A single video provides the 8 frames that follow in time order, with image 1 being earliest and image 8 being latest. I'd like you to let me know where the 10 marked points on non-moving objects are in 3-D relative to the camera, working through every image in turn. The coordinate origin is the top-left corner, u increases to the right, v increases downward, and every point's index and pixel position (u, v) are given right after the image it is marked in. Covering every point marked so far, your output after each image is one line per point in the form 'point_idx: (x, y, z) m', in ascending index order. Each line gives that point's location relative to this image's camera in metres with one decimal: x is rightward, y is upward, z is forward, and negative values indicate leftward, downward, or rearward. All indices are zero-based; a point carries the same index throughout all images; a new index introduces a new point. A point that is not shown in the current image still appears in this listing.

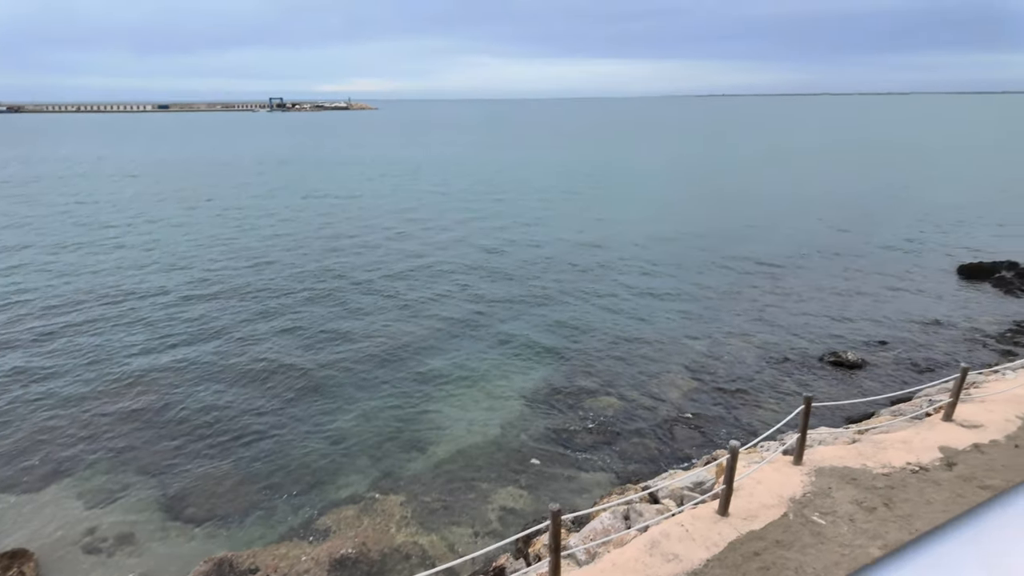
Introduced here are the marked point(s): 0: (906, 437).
0: (+8.3, -3.0, +12.5) m
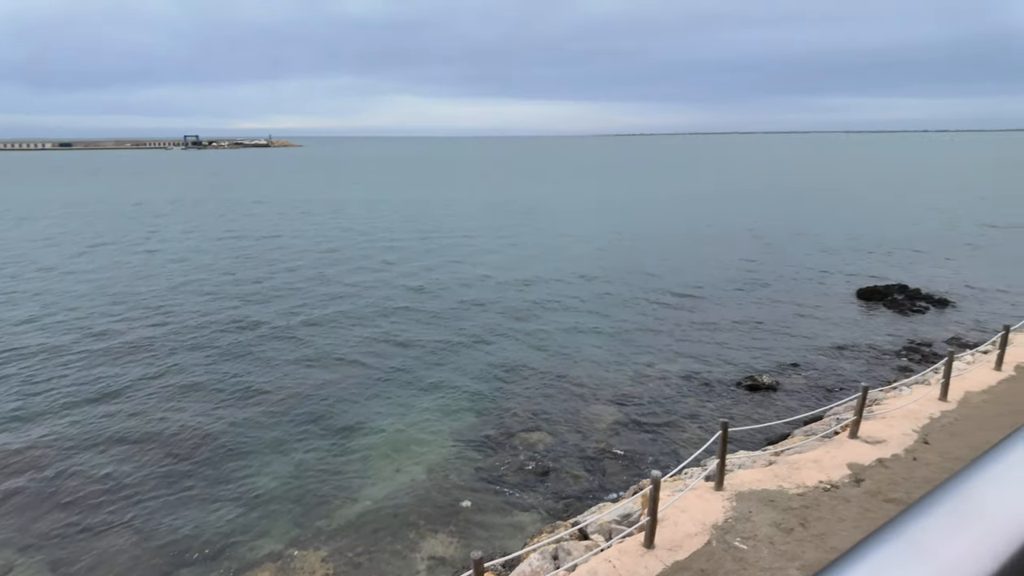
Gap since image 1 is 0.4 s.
0: (+6.7, -3.6, +13.0) m
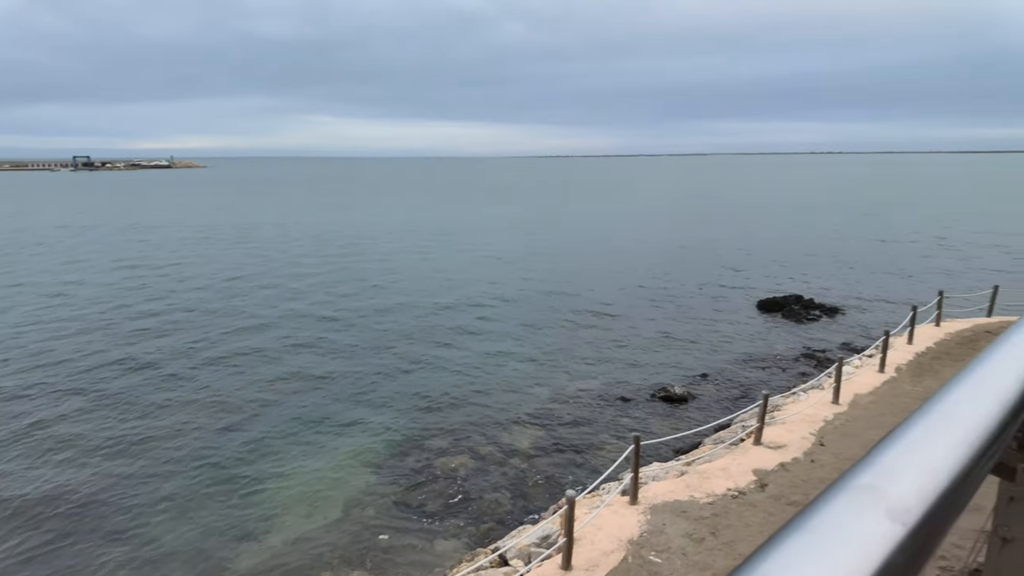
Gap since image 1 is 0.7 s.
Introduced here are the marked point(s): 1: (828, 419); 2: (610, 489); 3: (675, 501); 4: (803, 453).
0: (+4.8, -3.9, +13.4) m
1: (+8.0, -3.2, +15.1) m
2: (+2.3, -4.6, +13.7) m
3: (+3.3, -4.3, +12.1) m
4: (+6.6, -3.7, +13.6) m
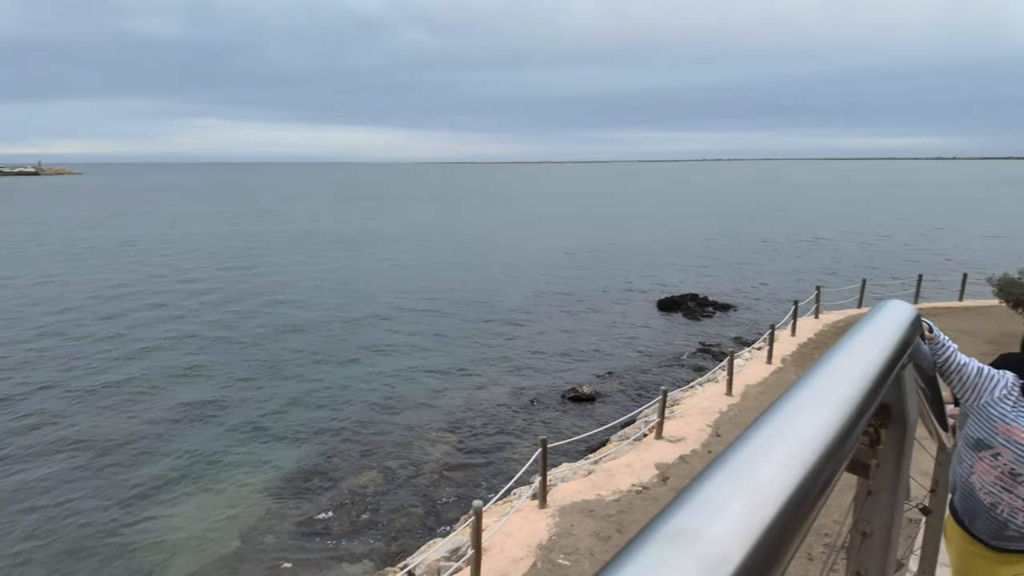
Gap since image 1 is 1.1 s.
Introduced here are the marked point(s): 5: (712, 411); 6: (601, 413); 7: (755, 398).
0: (+2.7, -3.9, +13.7) m
1: (+5.6, -3.2, +15.8) m
2: (+0.1, -4.7, +13.6) m
3: (+1.4, -4.3, +12.1) m
4: (+4.5, -3.7, +14.2) m
5: (+5.3, -3.2, +15.9) m
6: (+3.0, -4.1, +19.6) m
7: (+6.7, -3.0, +16.5) m
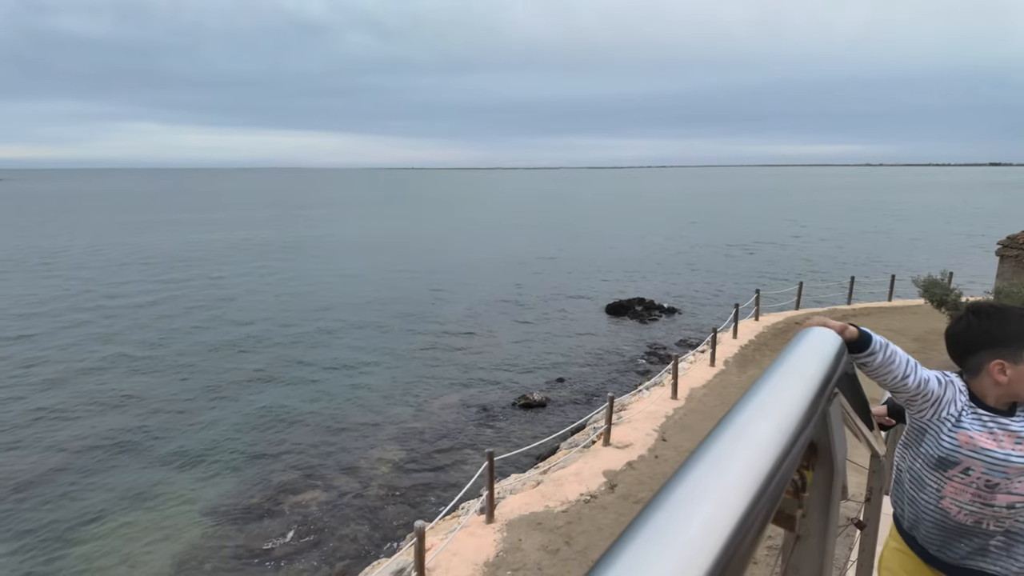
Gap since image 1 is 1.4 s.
0: (+1.4, -4.1, +13.5) m
1: (+4.2, -3.3, +15.9) m
2: (-1.0, -4.9, +13.2) m
3: (+0.3, -4.5, +11.8) m
4: (+3.2, -3.8, +14.2) m
5: (+3.9, -3.4, +15.9) m
6: (+1.3, -4.3, +19.4) m
7: (+5.2, -3.1, +16.7) m
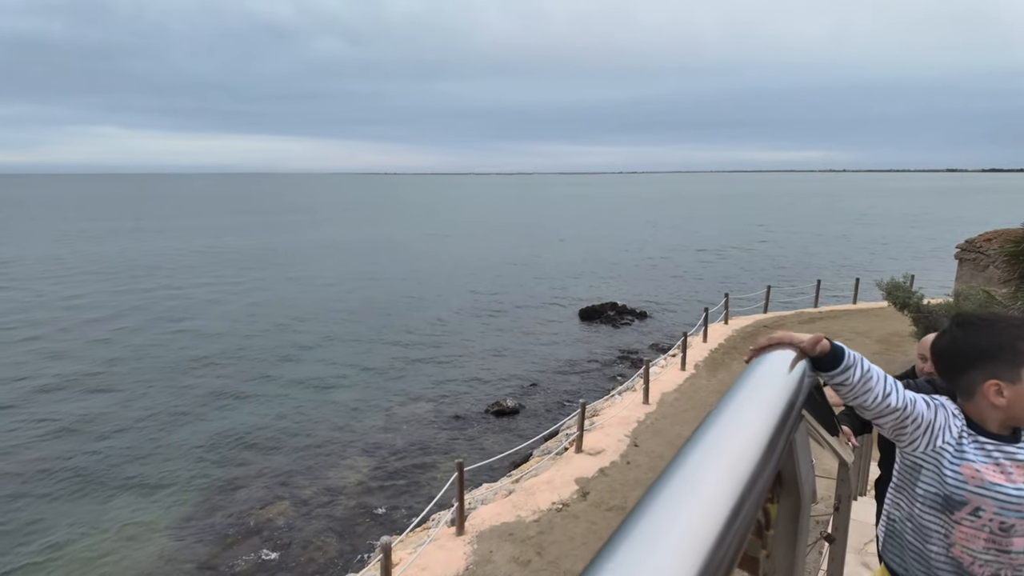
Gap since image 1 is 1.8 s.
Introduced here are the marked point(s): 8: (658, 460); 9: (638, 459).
0: (+0.8, -4.2, +13.3) m
1: (+3.4, -3.5, +15.8) m
2: (-1.7, -5.0, +12.9) m
3: (-0.3, -4.6, +11.6) m
4: (+2.5, -4.0, +14.0) m
5: (+3.1, -3.5, +15.8) m
6: (+0.4, -4.5, +19.2) m
7: (+4.4, -3.2, +16.6) m
8: (+3.3, -3.8, +13.4) m
9: (+2.9, -4.0, +13.7) m
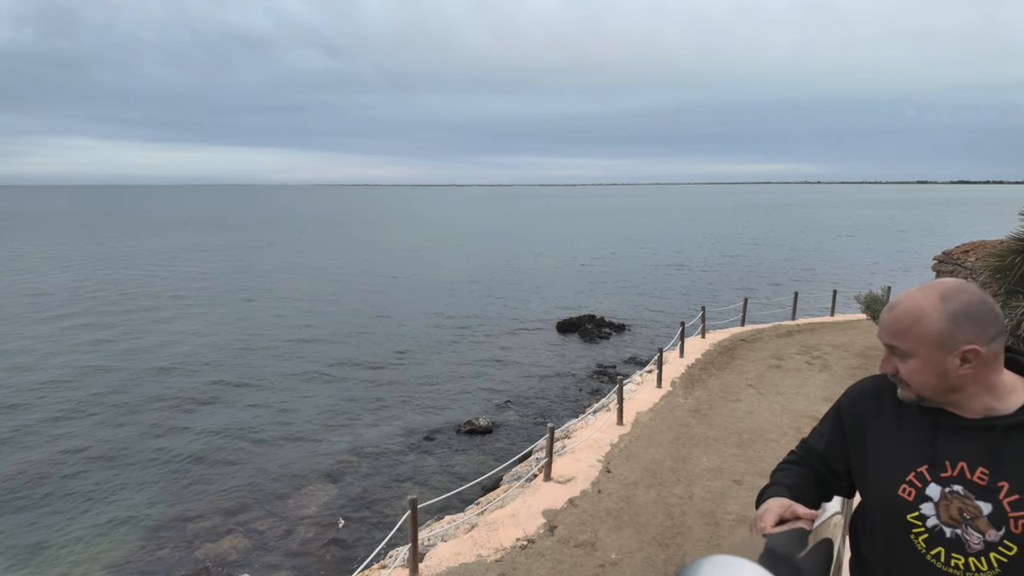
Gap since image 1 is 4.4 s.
0: (-0.1, -4.6, +12.1) m
1: (+2.4, -3.9, +14.7) m
2: (-2.5, -5.4, +11.6) m
3: (-1.1, -5.0, +10.4) m
4: (+1.6, -4.4, +12.9) m
5: (+2.2, -4.0, +14.7) m
6: (-0.7, -5.0, +18.0) m
7: (+3.4, -3.7, +15.6) m
8: (+2.4, -4.2, +12.3) m
9: (+2.0, -4.3, +12.6) m
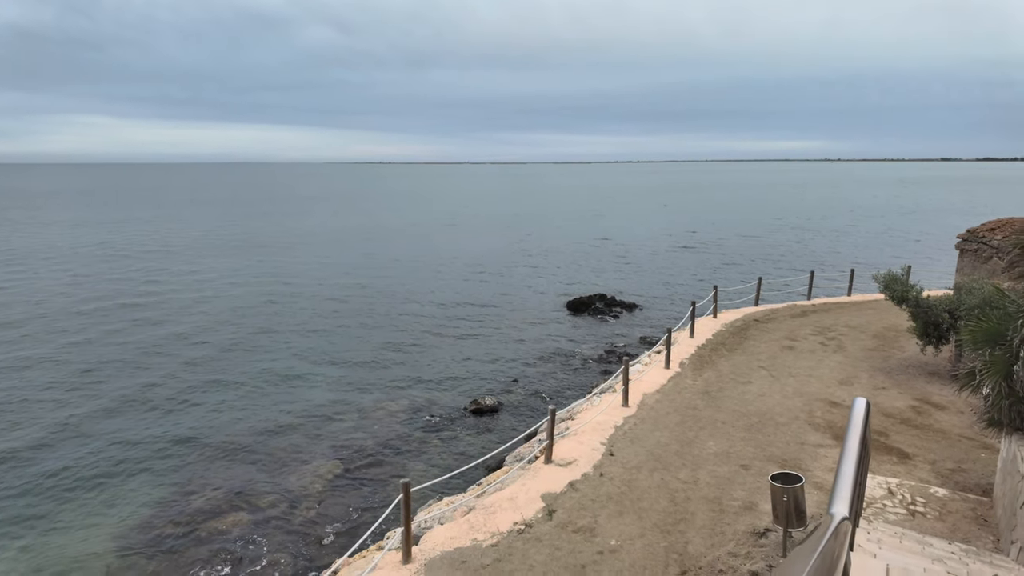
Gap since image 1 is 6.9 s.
0: (-0.2, -4.2, +11.7) m
1: (+2.4, -3.4, +14.2) m
2: (-2.7, -5.0, +11.2) m
3: (-1.2, -4.6, +10.0) m
4: (+1.5, -3.9, +12.4) m
5: (+2.1, -3.4, +14.2) m
6: (-0.7, -4.3, +17.6) m
7: (+3.4, -3.1, +15.0) m
8: (+2.3, -3.7, +11.8) m
9: (+1.9, -3.9, +12.1) m
